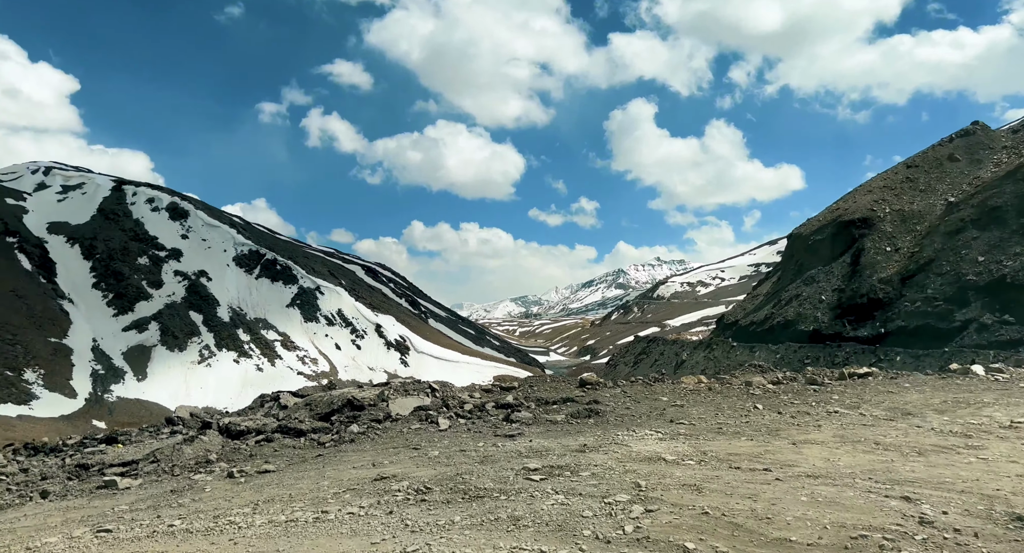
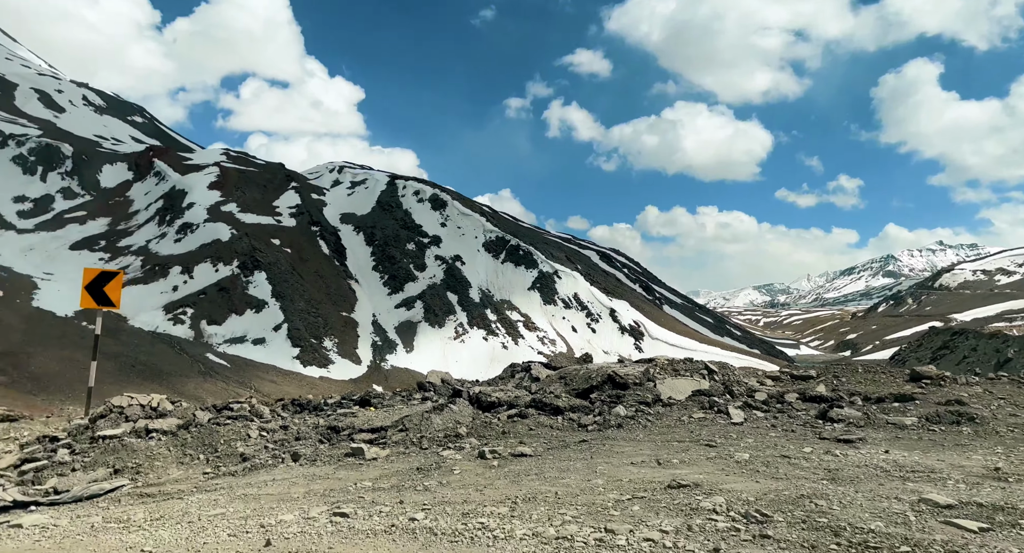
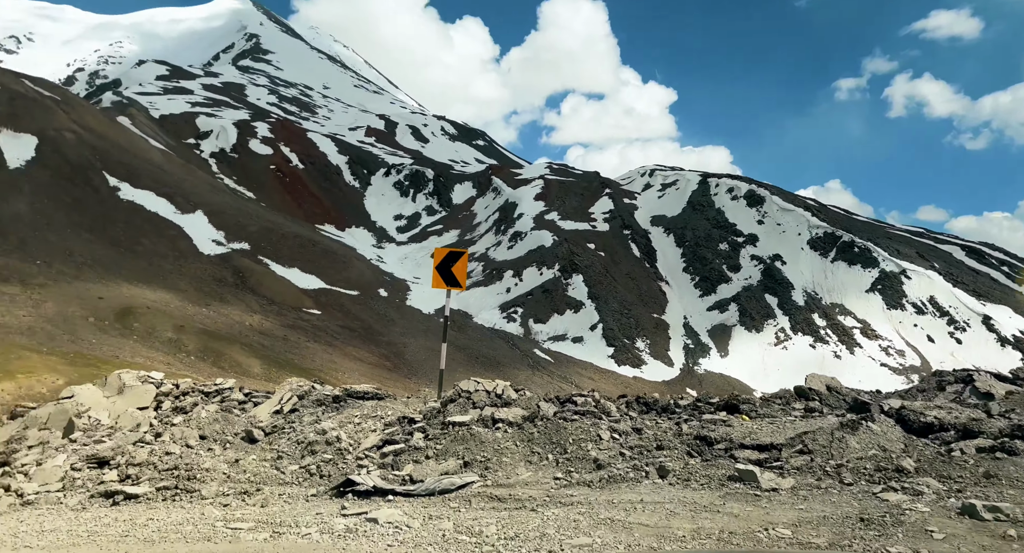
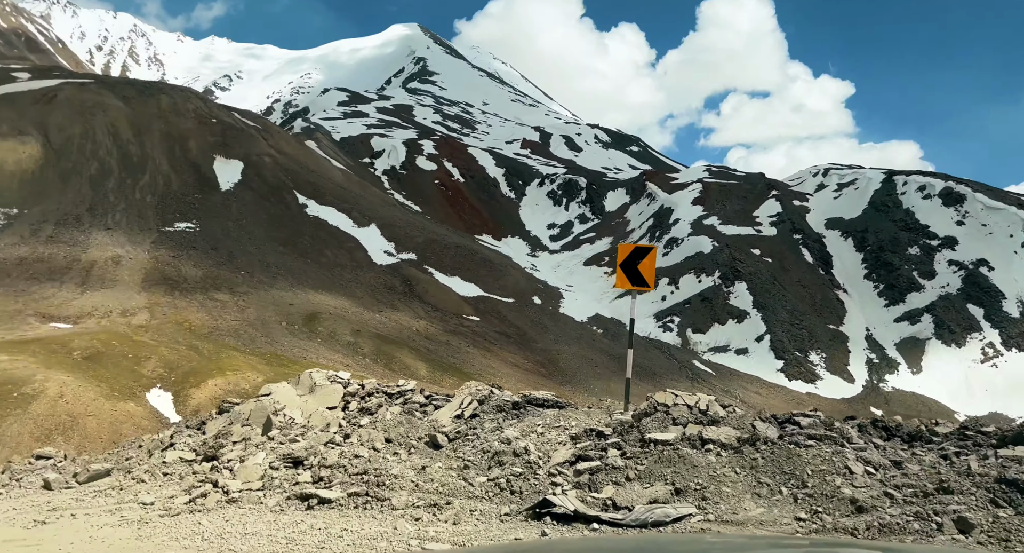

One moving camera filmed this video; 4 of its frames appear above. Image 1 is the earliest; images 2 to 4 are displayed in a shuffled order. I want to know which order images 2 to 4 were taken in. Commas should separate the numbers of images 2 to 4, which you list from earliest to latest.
2, 3, 4
